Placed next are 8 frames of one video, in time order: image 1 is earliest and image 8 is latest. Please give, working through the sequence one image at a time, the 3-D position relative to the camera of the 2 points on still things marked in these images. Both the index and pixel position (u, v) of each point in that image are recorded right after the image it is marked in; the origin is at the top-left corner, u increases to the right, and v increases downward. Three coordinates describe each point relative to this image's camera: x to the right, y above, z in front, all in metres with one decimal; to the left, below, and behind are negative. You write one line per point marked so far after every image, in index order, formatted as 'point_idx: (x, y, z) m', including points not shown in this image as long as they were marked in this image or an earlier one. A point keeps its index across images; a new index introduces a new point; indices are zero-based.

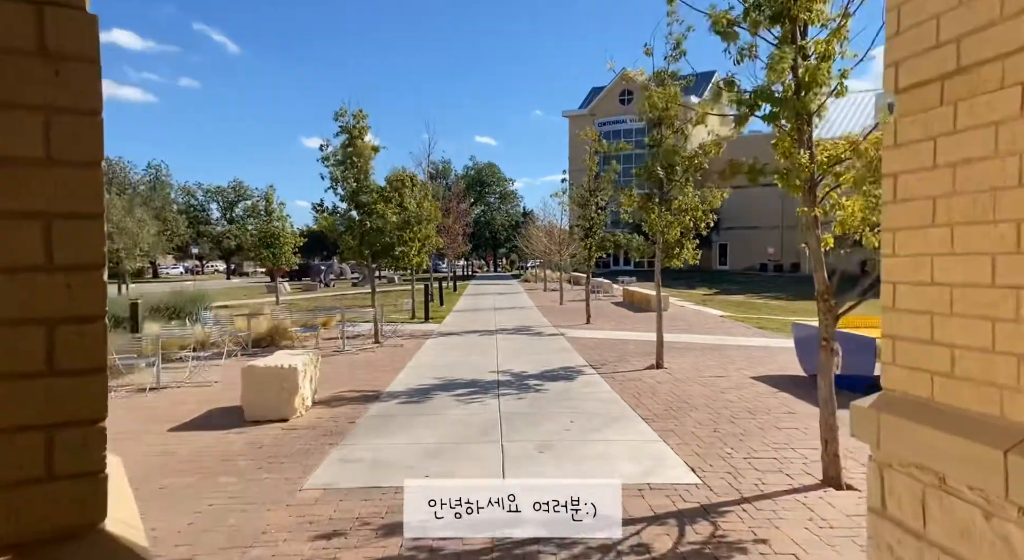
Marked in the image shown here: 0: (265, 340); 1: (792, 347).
0: (-5.5, -1.4, +13.6) m
1: (+5.9, -1.5, +12.7) m
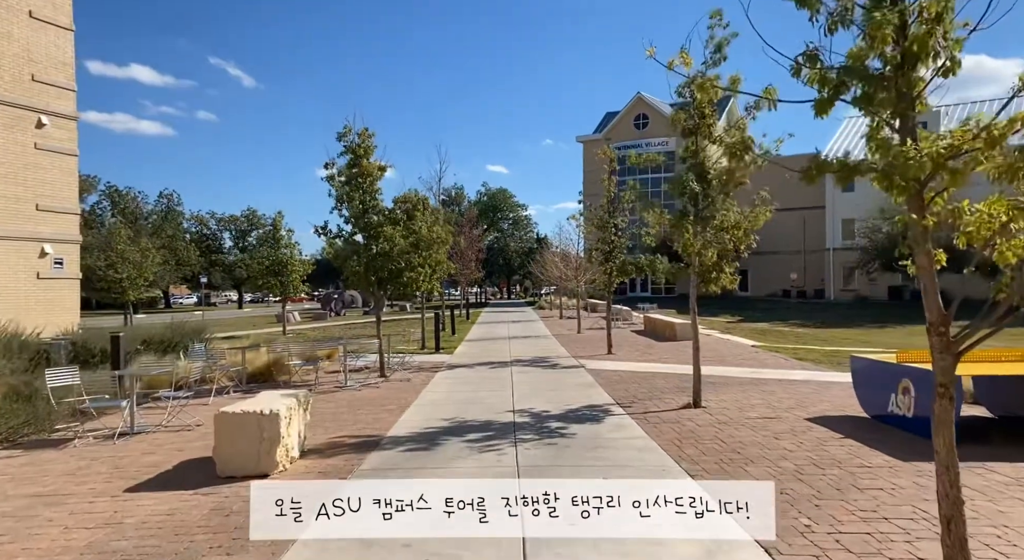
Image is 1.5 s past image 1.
0: (-5.1, -2.0, +12.5) m
1: (+6.2, -2.0, +11.4) m
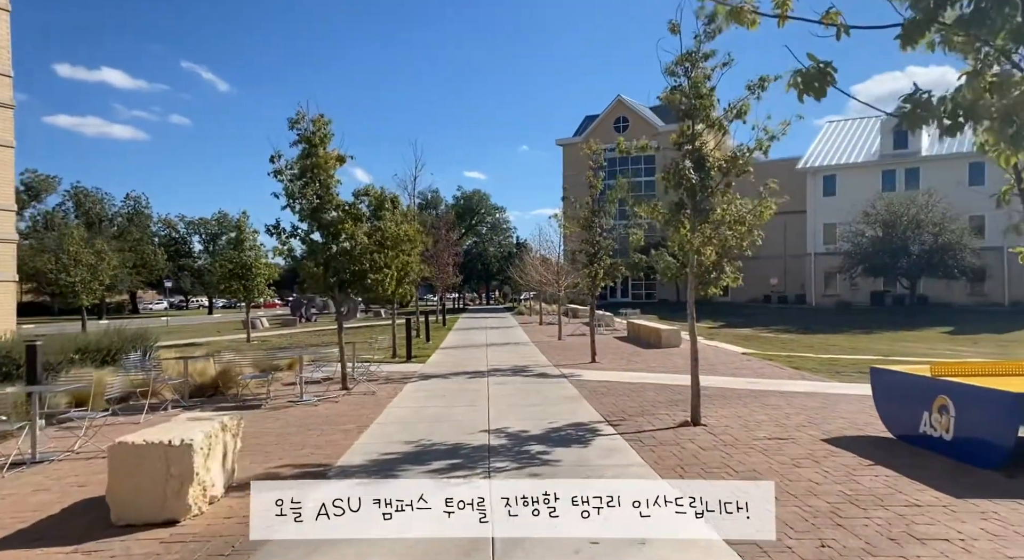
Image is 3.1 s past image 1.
0: (-5.6, -2.0, +11.2) m
1: (+5.8, -2.0, +10.5) m
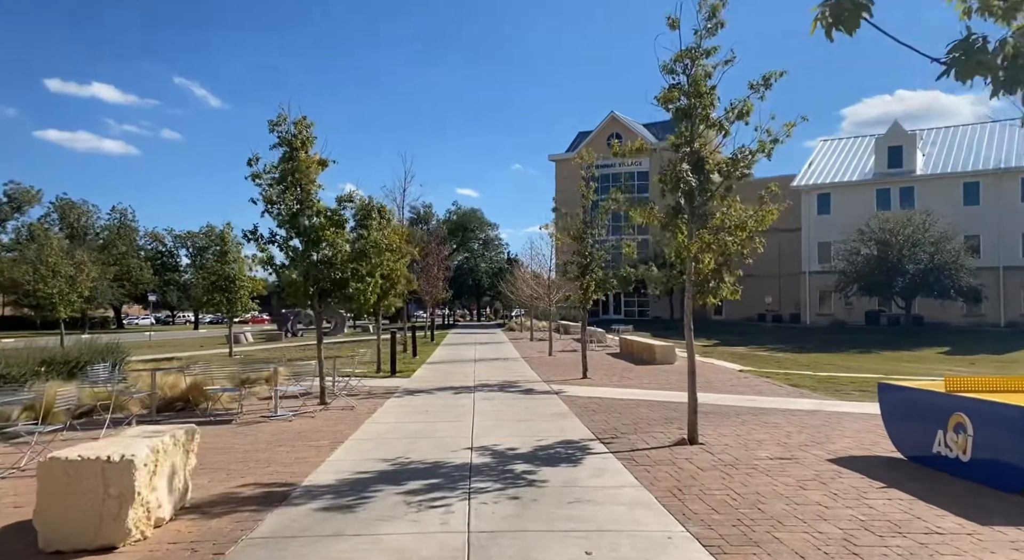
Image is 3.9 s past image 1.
0: (-5.8, -2.2, +10.6) m
1: (+5.6, -2.2, +10.0) m
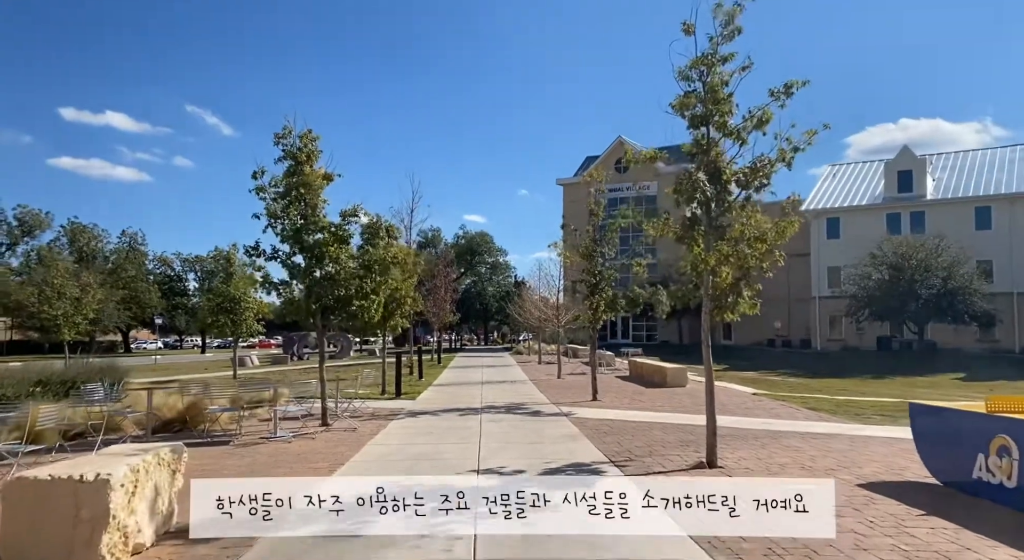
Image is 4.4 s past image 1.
0: (-5.7, -2.4, +10.2) m
1: (+5.7, -2.5, +9.5) m
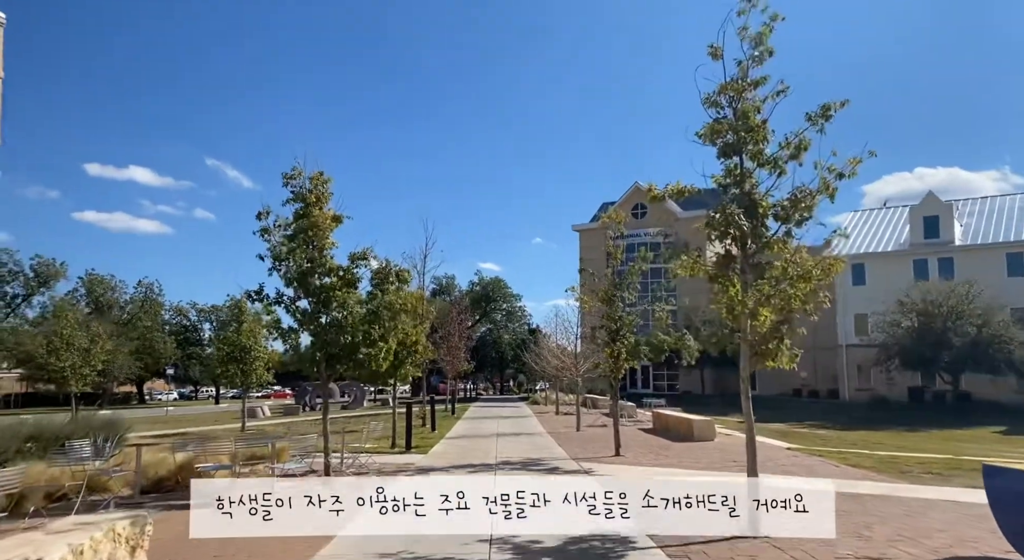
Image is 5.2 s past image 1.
0: (-5.4, -3.2, +9.5) m
1: (+5.9, -3.1, +8.5) m
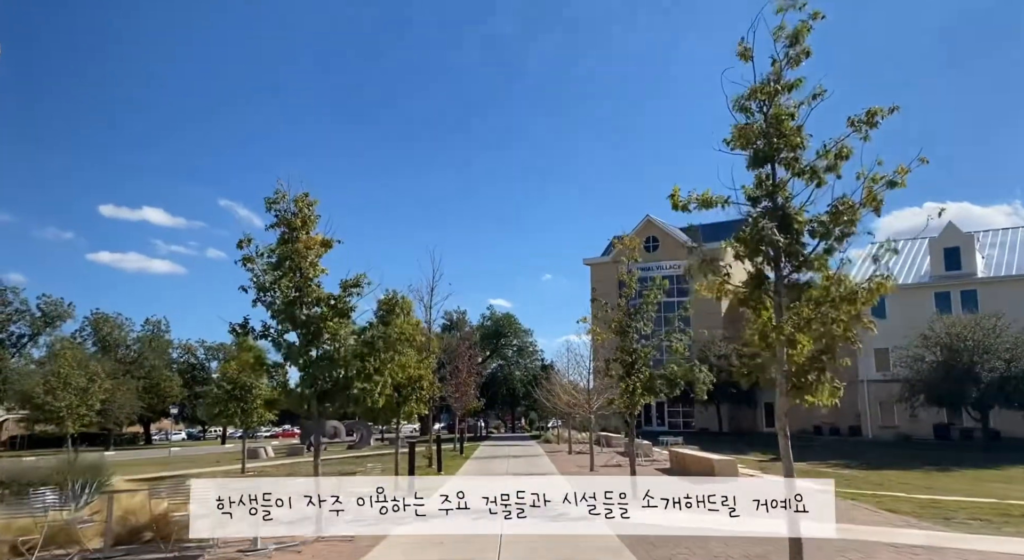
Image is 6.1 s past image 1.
0: (-5.3, -3.6, +8.8) m
1: (+6.0, -3.4, +7.6) m
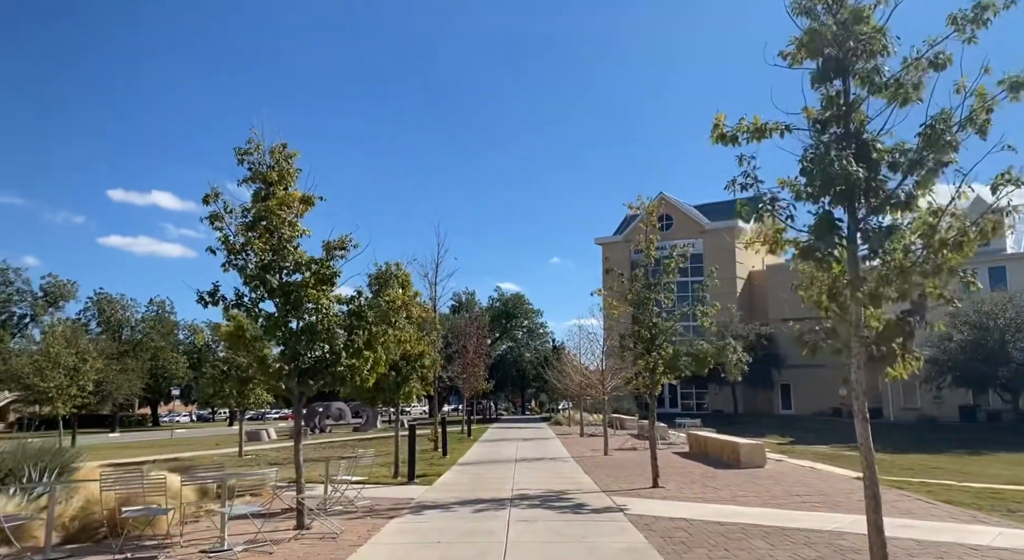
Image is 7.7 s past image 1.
0: (-5.2, -3.1, +7.7) m
1: (+6.1, -2.9, +6.3) m
